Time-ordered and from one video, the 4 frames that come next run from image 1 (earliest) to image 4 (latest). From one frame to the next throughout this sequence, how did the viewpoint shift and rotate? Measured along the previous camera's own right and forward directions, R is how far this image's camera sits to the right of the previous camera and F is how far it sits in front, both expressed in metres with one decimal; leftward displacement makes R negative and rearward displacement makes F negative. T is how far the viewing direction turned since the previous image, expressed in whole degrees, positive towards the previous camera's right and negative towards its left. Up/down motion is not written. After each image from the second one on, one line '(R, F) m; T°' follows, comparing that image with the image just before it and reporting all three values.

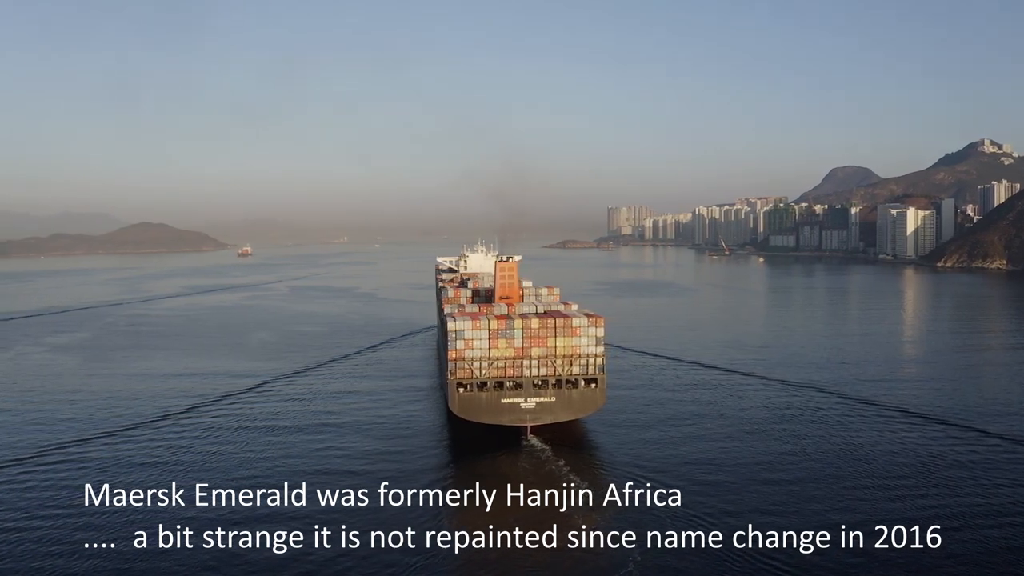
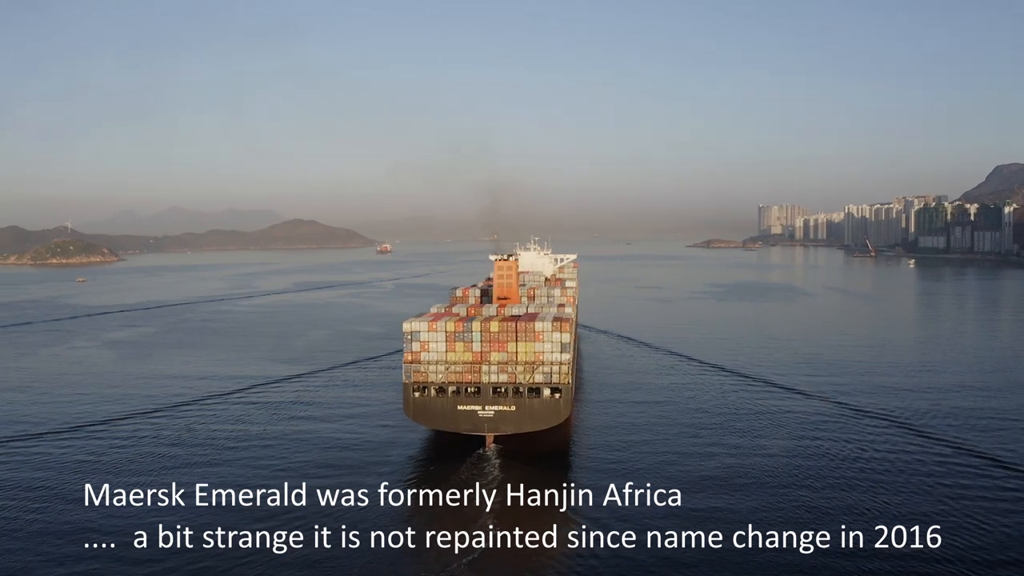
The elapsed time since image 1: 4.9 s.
(+3.9, +1.4) m; -7°
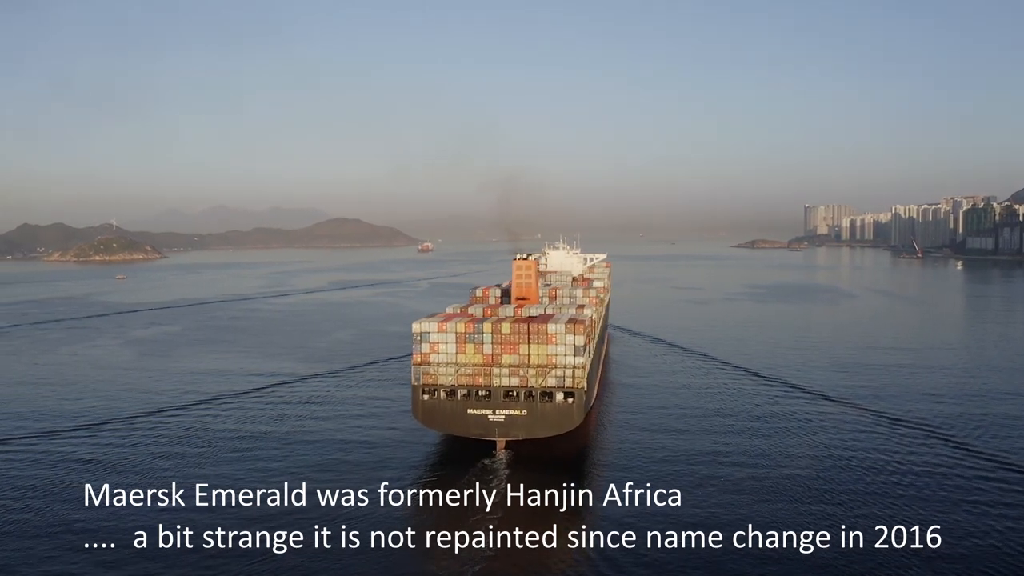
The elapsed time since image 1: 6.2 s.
(+0.6, +0.7) m; -3°
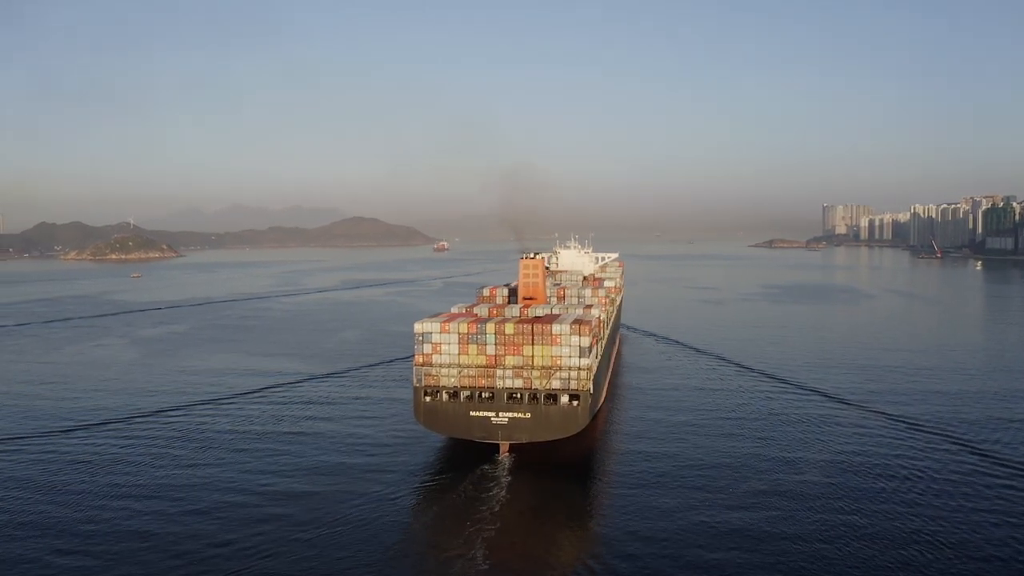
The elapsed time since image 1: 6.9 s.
(+0.3, +0.5) m; -1°
